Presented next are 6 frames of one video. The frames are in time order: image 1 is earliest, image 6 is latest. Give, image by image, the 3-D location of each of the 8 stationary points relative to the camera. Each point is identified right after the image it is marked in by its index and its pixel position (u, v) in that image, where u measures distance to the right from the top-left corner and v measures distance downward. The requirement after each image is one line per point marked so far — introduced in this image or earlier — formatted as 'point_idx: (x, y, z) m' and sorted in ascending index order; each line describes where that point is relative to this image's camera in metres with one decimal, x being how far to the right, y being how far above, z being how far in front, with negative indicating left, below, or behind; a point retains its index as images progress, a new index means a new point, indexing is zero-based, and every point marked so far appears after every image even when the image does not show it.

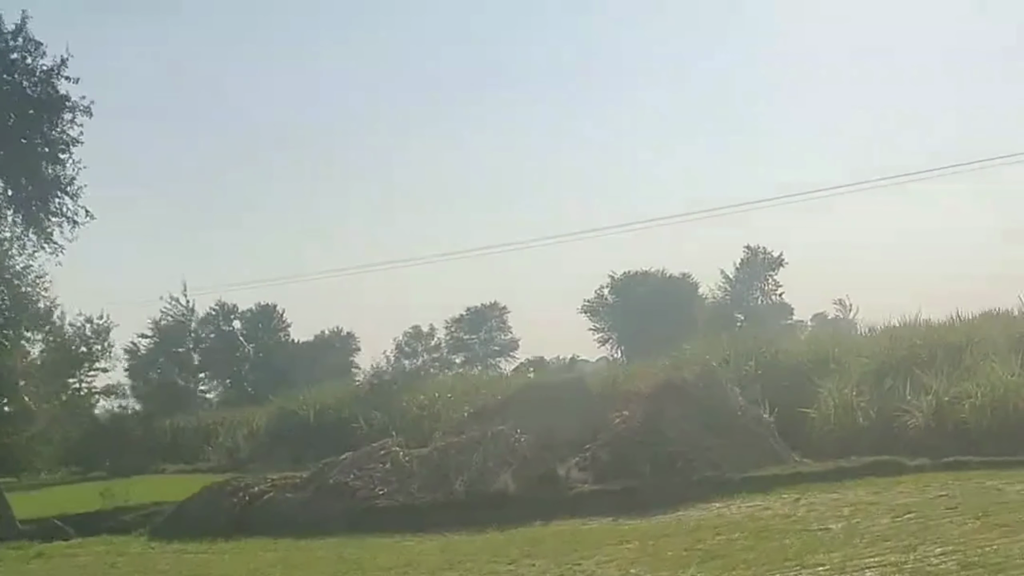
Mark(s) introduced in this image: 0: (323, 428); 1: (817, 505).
0: (-2.3, -1.7, +19.2) m
1: (+2.1, -1.5, +10.8) m
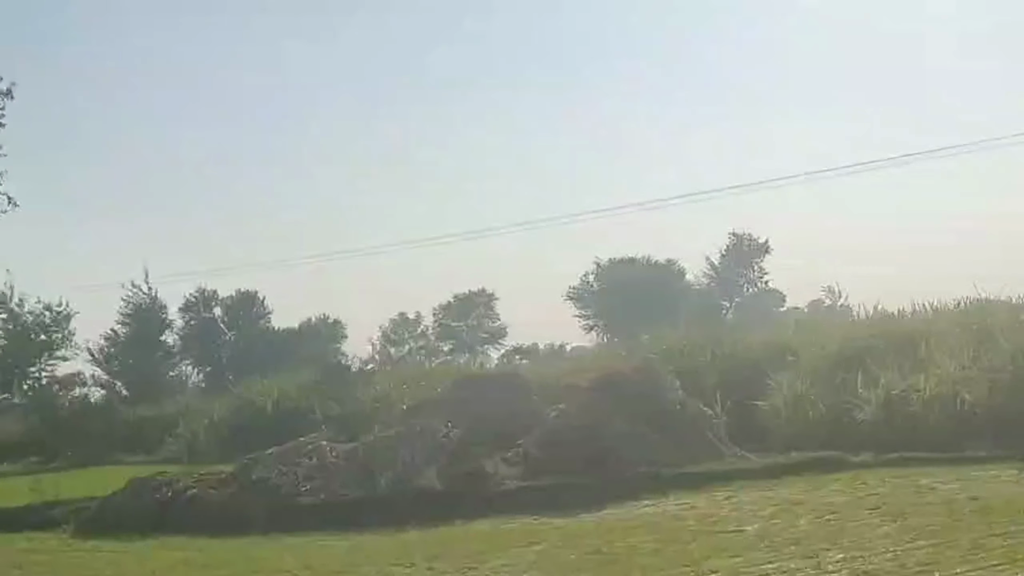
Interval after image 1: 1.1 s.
0: (-2.8, -1.5, +18.9) m
1: (+1.5, -1.4, +10.5) m
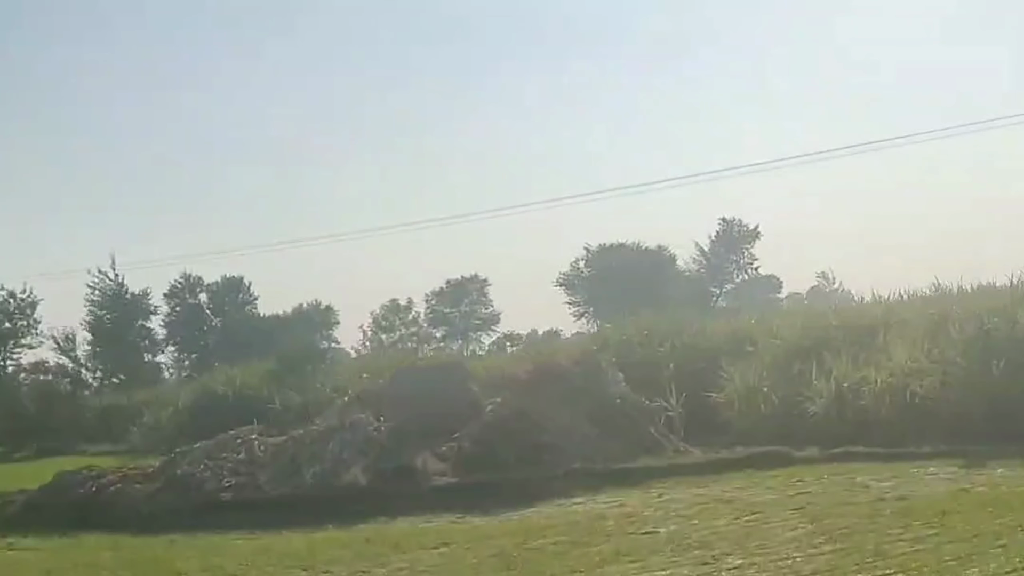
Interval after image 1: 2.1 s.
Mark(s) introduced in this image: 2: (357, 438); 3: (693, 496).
0: (-3.2, -1.4, +18.6) m
1: (+1.0, -1.4, +10.2) m
2: (-1.1, -1.1, +11.6) m
3: (+1.2, -1.4, +10.5) m
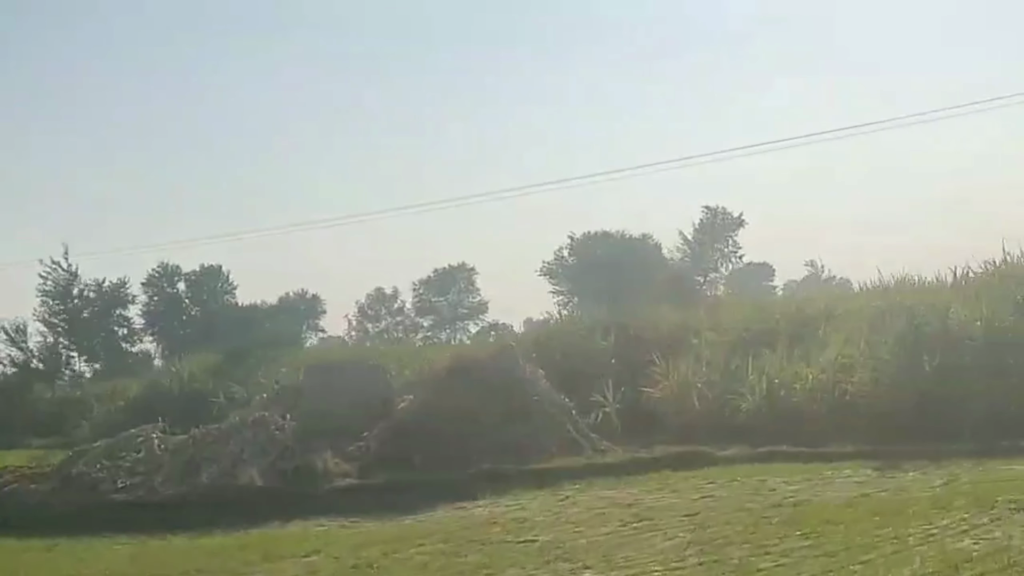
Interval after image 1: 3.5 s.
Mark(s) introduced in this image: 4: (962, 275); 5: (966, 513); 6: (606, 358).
0: (-3.8, -1.3, +18.3) m
1: (+0.4, -1.3, +9.8) m
2: (-1.8, -1.0, +11.2) m
3: (+0.5, -1.3, +10.0) m
4: (+3.8, +0.1, +13.7) m
5: (+2.2, -1.1, +7.5) m
6: (+0.9, -0.6, +14.9) m
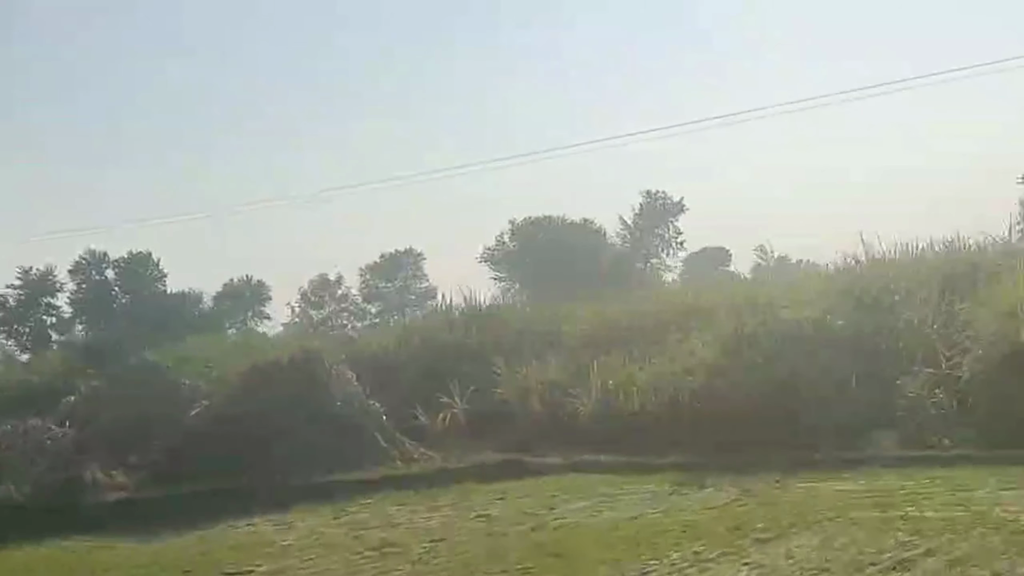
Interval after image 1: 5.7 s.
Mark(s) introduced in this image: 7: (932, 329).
0: (-5.1, -1.2, +17.5) m
1: (-1.0, -1.3, +9.0) m
2: (-3.1, -1.0, +10.4) m
3: (-0.8, -1.3, +9.2) m
4: (+2.5, +0.2, +12.9) m
5: (+0.8, -1.1, +6.7) m
6: (-0.5, -0.6, +14.1) m
7: (+2.7, -0.3, +10.5) m
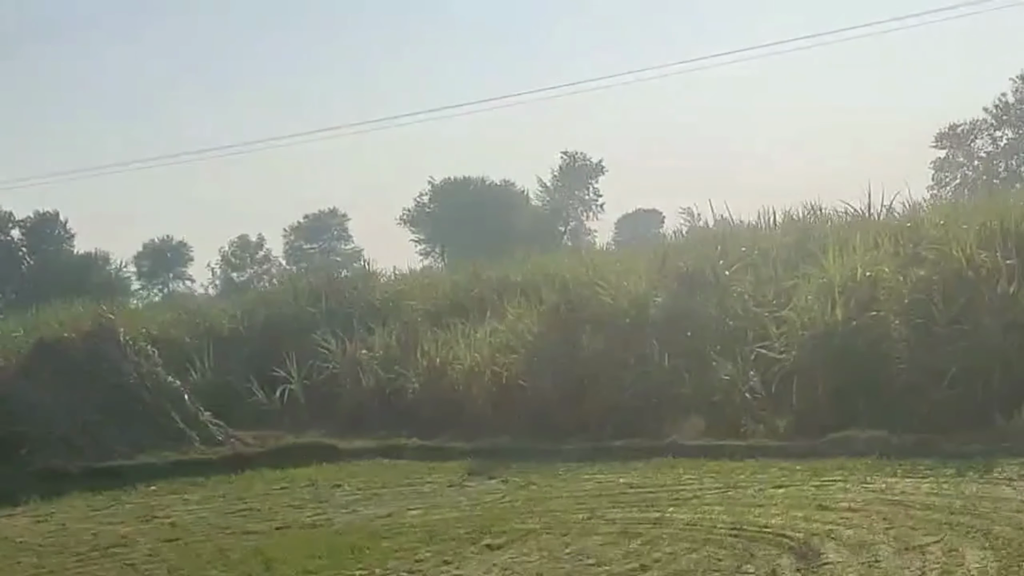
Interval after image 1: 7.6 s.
0: (-6.5, -0.8, +16.7) m
1: (-2.2, -1.2, +8.3) m
2: (-4.3, -0.9, +9.7) m
3: (-2.0, -1.2, +8.6) m
4: (+1.2, +0.4, +12.3) m
5: (-0.3, -1.0, +6.1) m
6: (-1.8, -0.3, +13.5) m
7: (+1.5, -0.1, +9.9) m
